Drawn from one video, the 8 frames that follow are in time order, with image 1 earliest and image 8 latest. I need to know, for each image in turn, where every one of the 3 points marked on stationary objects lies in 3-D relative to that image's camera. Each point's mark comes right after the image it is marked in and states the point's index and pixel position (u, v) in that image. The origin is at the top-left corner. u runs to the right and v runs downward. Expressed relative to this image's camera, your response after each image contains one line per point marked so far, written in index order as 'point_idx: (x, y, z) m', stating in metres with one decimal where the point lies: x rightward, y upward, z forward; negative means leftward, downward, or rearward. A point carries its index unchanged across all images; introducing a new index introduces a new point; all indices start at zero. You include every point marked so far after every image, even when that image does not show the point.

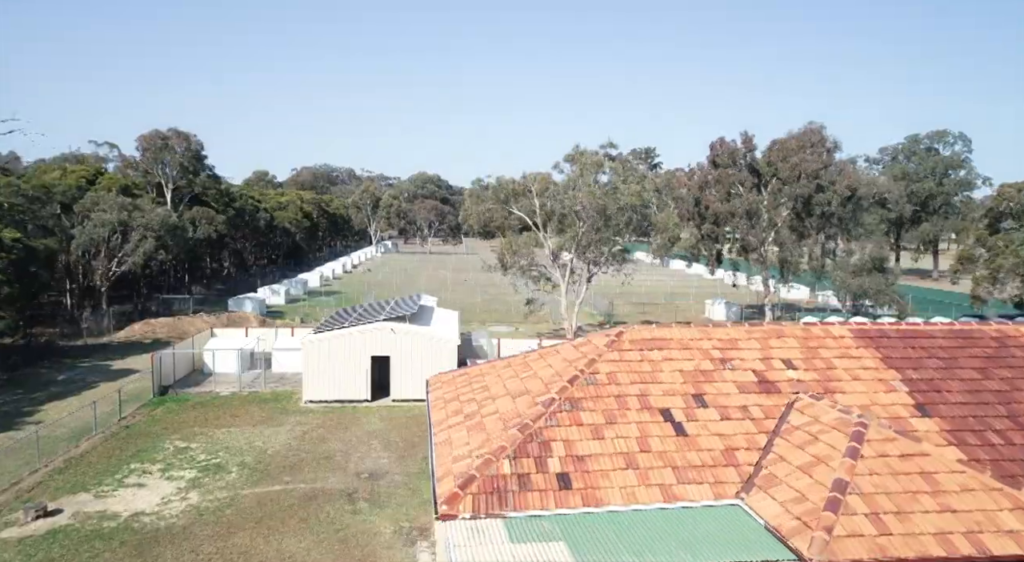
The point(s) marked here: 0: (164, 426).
0: (-8.3, -3.5, +18.9) m
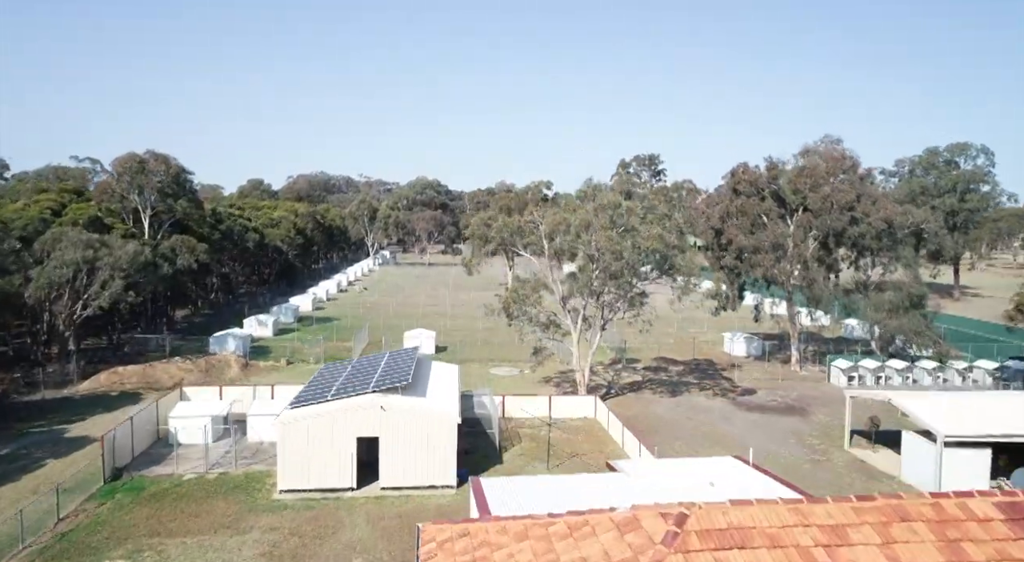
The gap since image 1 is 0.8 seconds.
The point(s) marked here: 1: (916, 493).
0: (-8.1, -5.0, +15.9) m
1: (+4.1, -2.1, +8.0) m
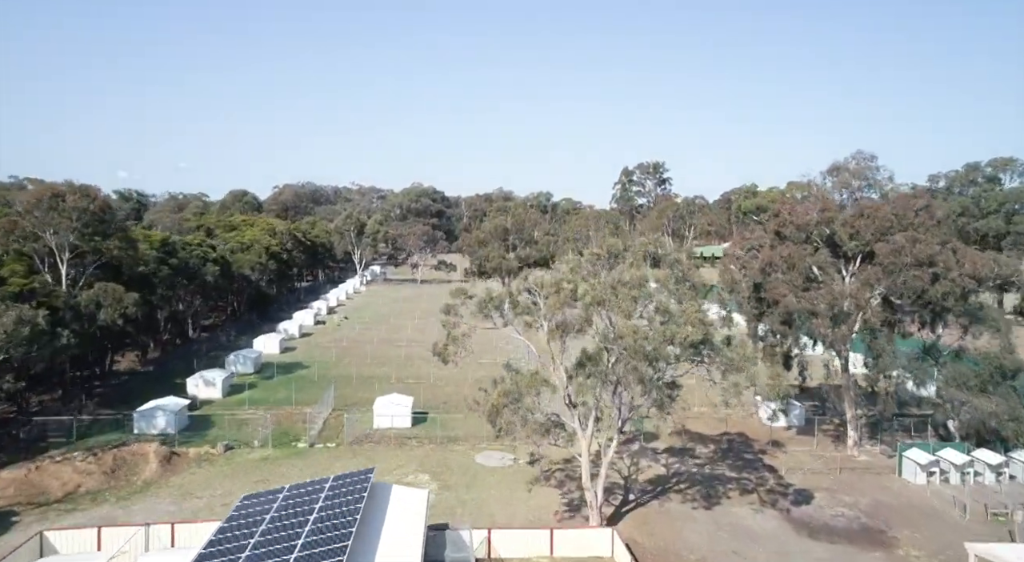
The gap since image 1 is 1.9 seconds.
0: (-8.4, -7.3, +9.3) m
1: (+3.8, -4.4, +1.4) m
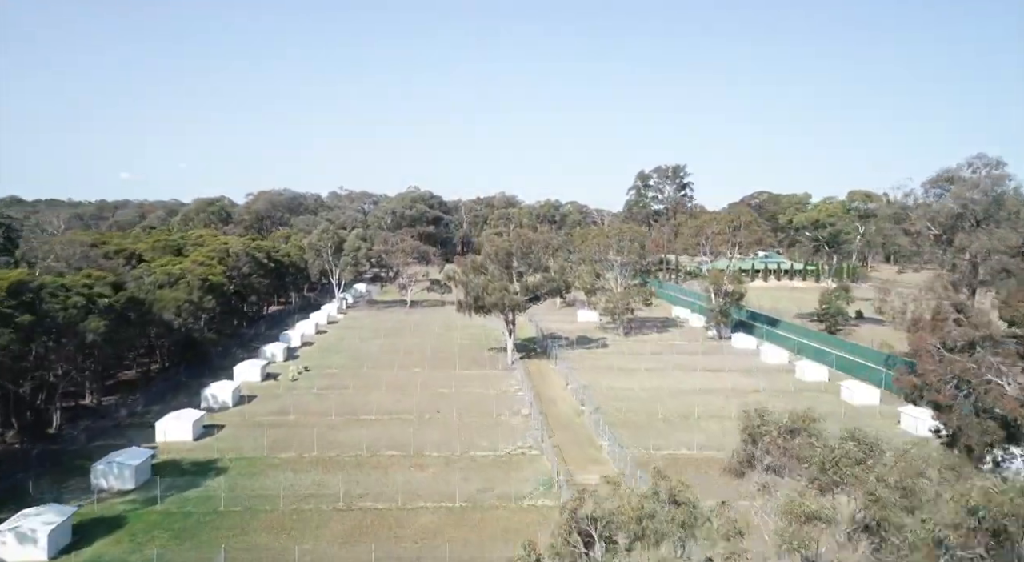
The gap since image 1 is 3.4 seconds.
0: (-8.2, -9.8, -4.6) m
1: (+4.0, -6.8, -12.5) m
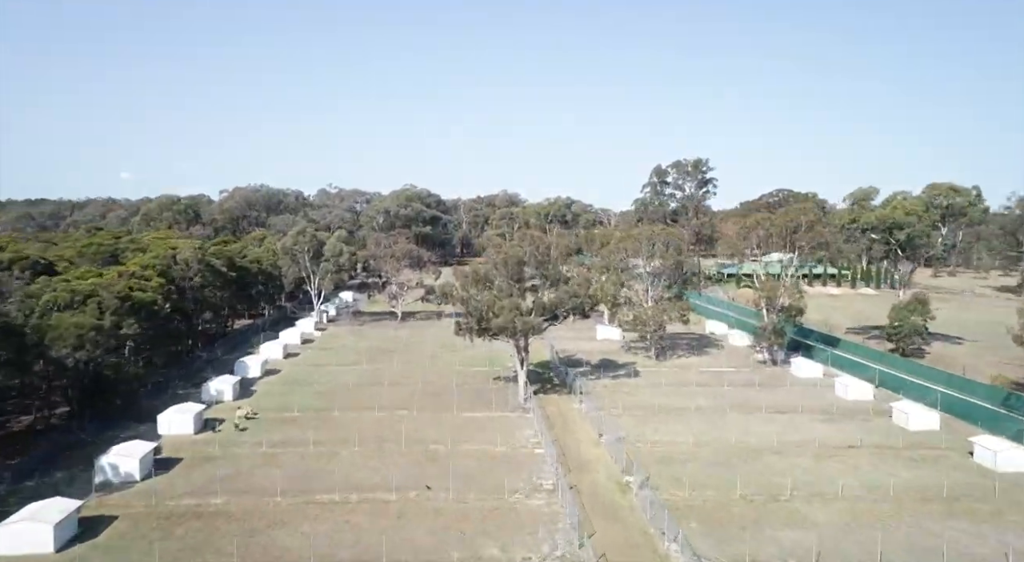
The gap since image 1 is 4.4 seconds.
0: (-7.5, -10.7, -16.1) m
1: (+4.7, -7.7, -24.1) m
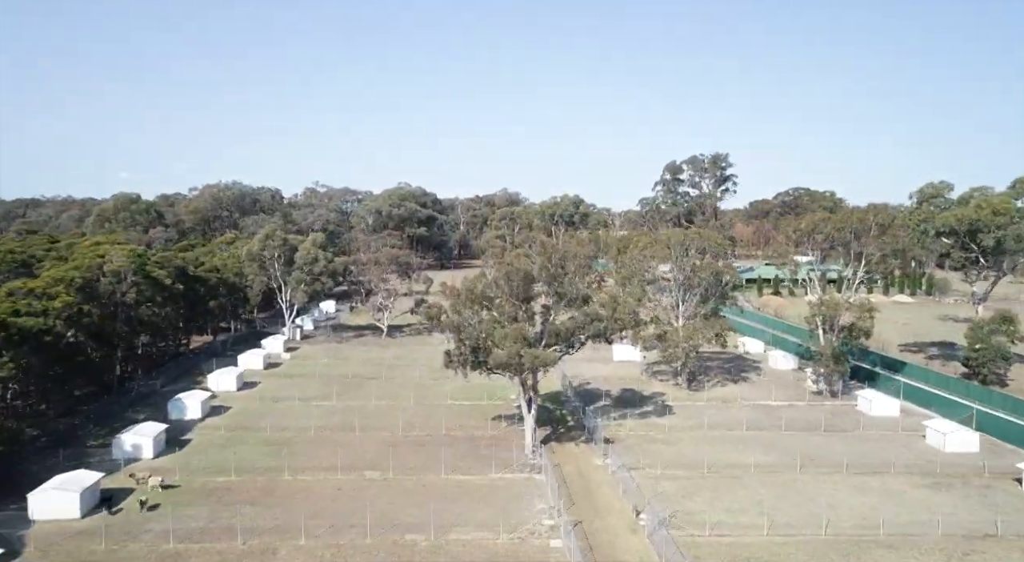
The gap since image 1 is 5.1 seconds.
0: (-7.2, -11.5, -25.8) m
1: (+4.9, -8.5, -33.7) m
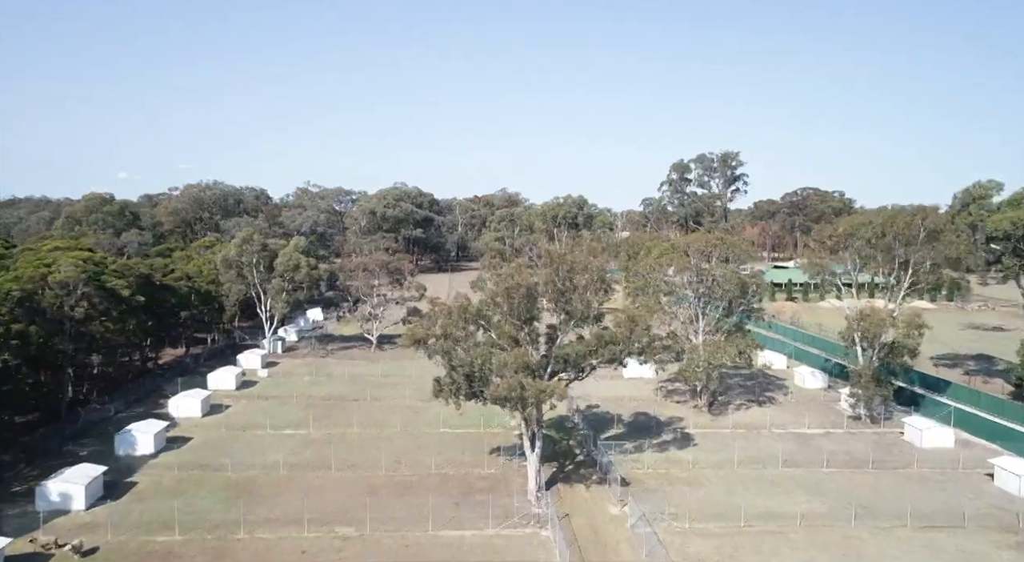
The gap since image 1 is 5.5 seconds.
0: (-7.2, -12.1, -30.9) m
1: (+5.0, -9.1, -38.8) m
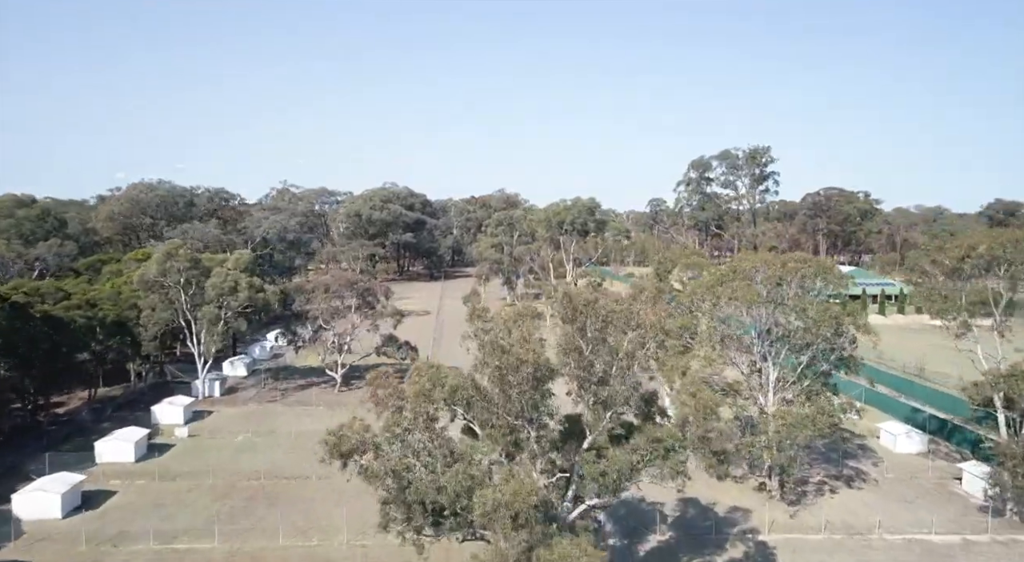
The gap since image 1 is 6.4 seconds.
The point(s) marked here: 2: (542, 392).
0: (-7.2, -13.5, -42.9) m
1: (+4.9, -10.6, -50.8) m
2: (+0.7, -2.3, +17.4) m
